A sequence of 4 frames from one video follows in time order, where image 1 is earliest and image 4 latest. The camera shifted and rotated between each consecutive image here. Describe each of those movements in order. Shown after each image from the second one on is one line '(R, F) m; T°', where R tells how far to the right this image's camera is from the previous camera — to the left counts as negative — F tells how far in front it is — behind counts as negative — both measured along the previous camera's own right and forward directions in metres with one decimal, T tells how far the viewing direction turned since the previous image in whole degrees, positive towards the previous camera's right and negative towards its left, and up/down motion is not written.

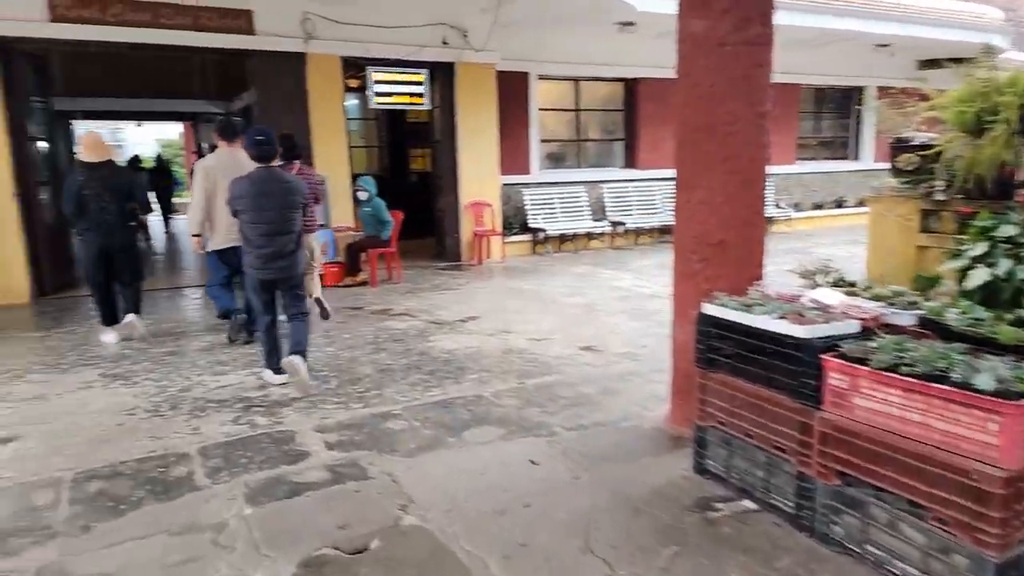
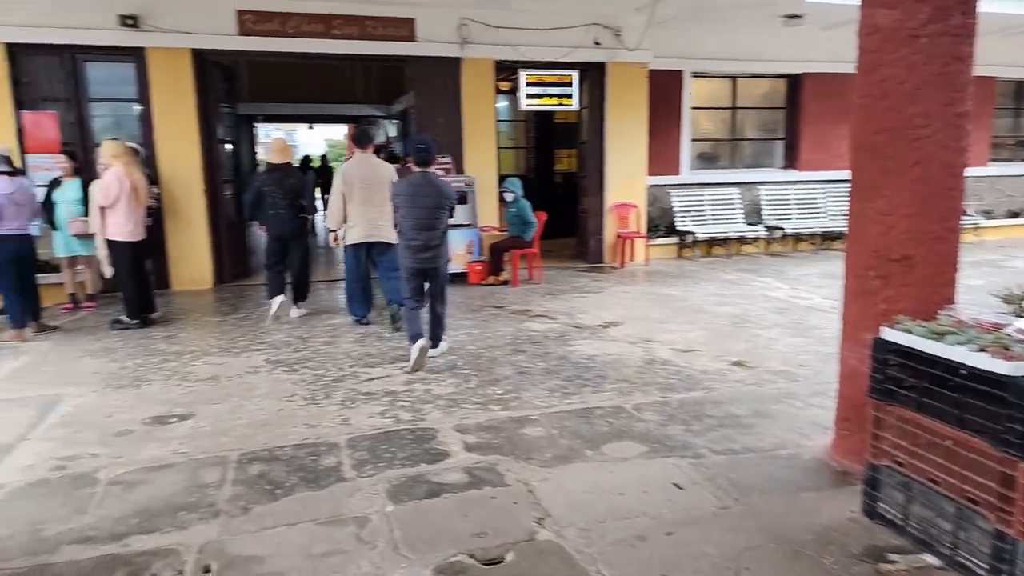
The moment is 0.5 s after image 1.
(0.0, +0.1) m; -12°
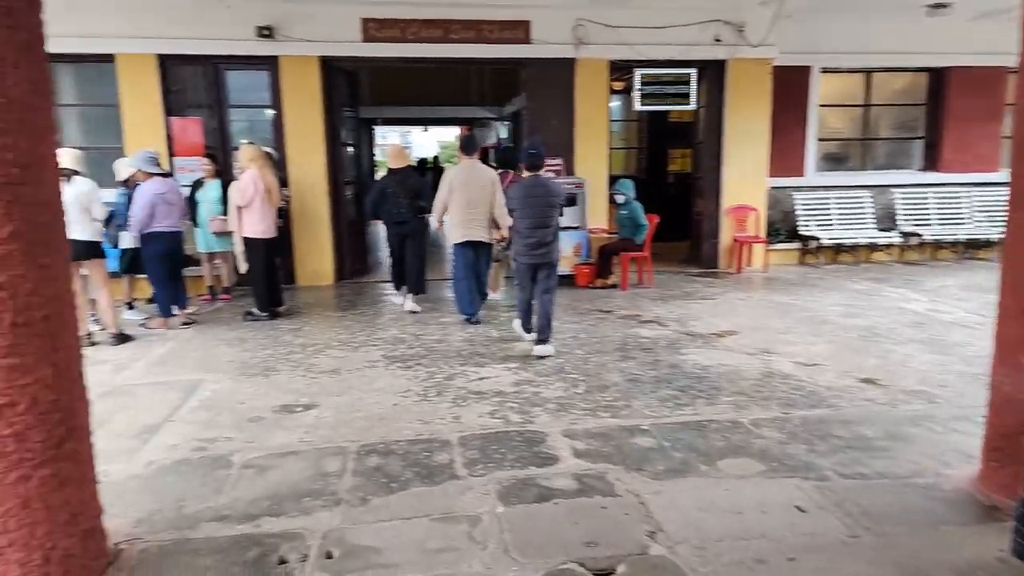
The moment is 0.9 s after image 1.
(0.0, 0.0) m; -9°
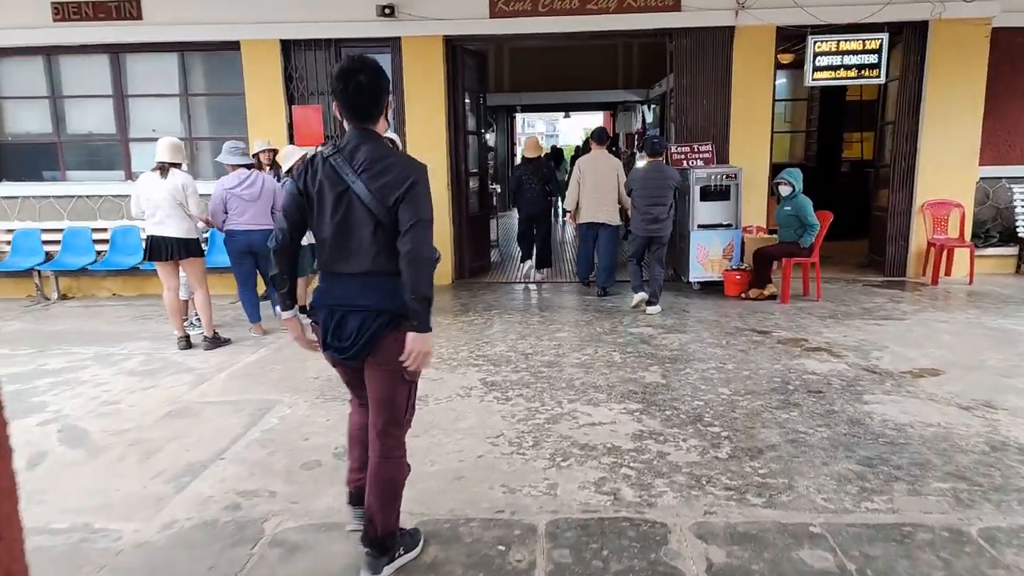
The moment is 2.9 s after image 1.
(+0.1, +0.9) m; -12°
